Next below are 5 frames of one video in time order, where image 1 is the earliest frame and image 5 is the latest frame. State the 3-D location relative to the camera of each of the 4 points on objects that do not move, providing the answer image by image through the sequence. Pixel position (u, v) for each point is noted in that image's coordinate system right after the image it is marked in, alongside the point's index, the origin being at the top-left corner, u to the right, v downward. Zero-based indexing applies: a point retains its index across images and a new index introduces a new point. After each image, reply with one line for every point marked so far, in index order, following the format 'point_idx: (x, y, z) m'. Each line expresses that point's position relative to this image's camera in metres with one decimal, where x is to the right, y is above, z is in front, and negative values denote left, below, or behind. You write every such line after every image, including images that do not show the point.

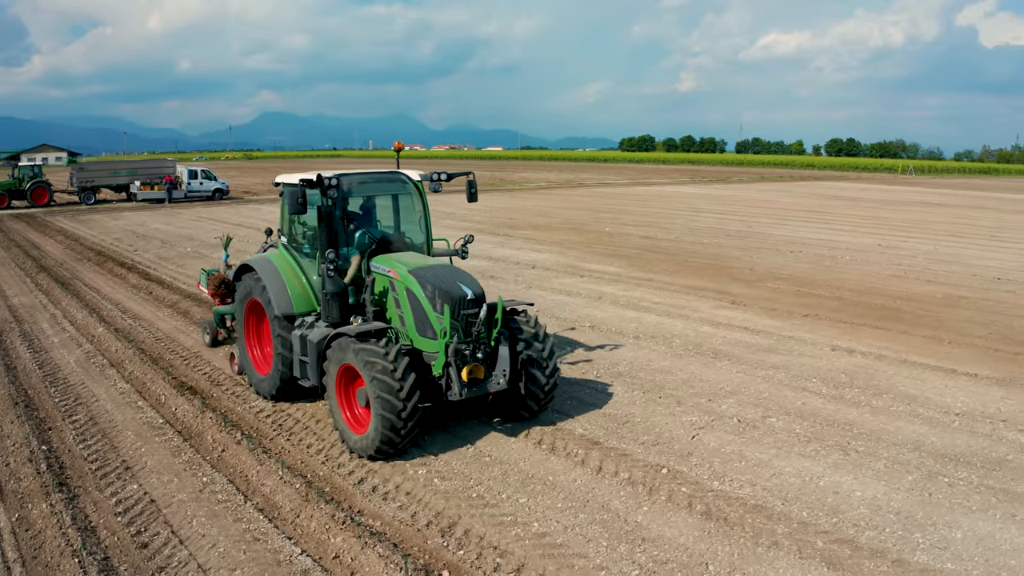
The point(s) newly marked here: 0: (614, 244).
0: (+1.4, +0.6, +13.3) m
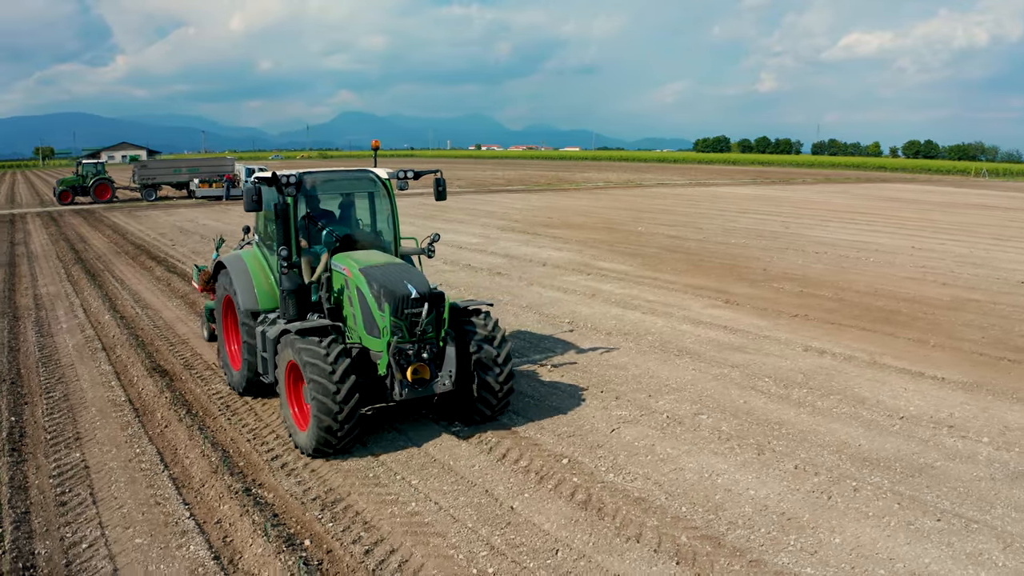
0: (+1.8, +0.6, +13.3) m
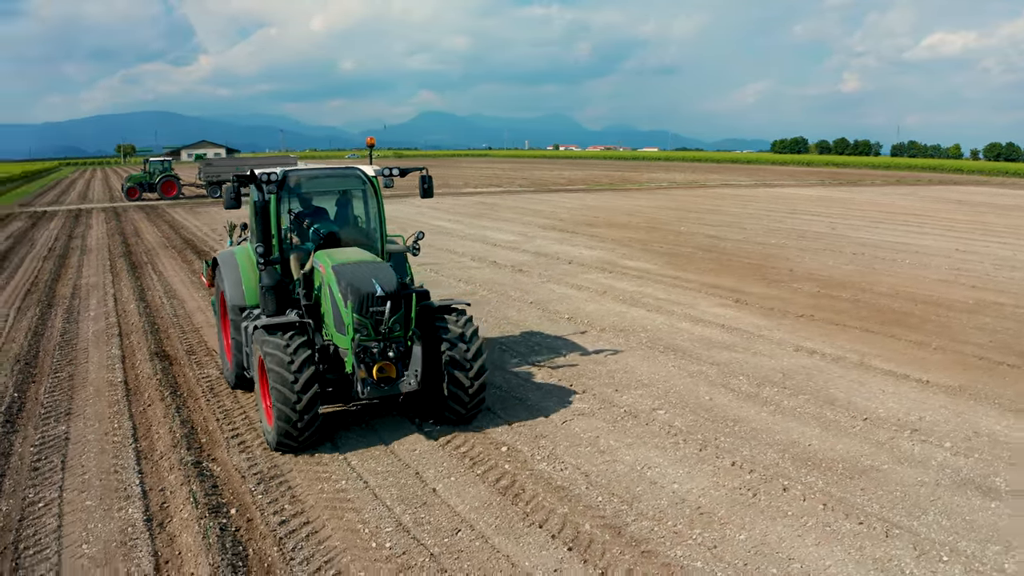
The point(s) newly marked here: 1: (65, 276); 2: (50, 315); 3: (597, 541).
0: (+2.3, +0.6, +13.2) m
1: (-4.8, +0.1, +10.1) m
2: (-4.2, -0.3, +8.6) m
3: (+0.4, -1.3, +5.0) m
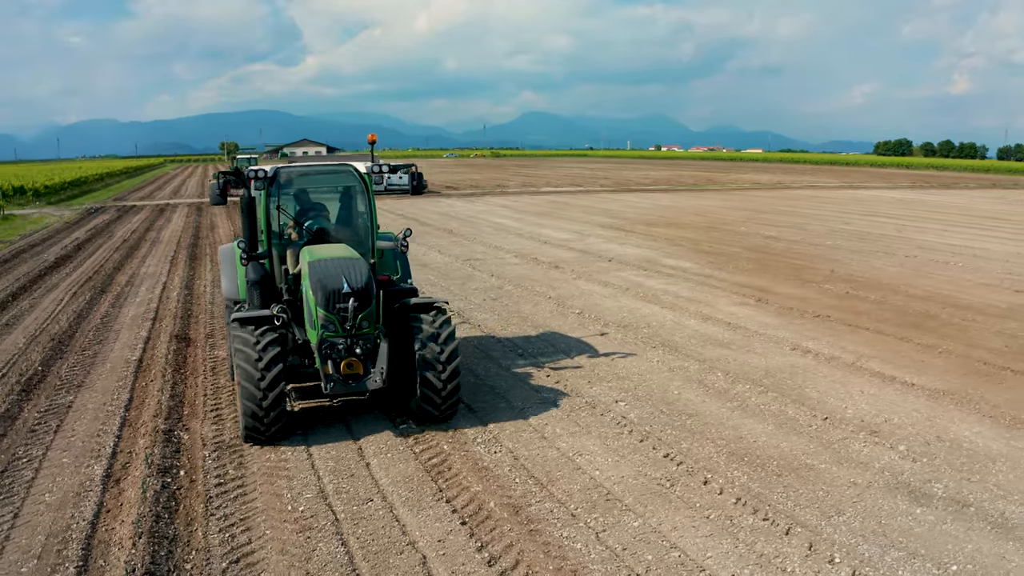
0: (+3.0, +0.6, +13.1) m
1: (-4.5, +0.3, +11.0) m
2: (-4.1, -0.1, +9.5) m
3: (-0.1, -1.2, +5.1) m
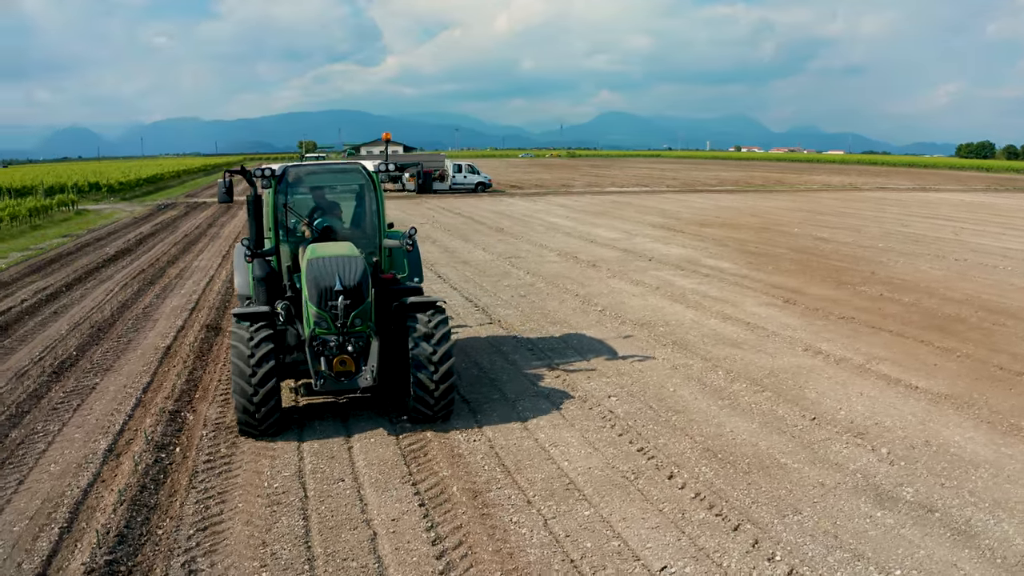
0: (+3.6, +0.6, +12.9) m
1: (-4.0, +0.4, +11.6) m
2: (-3.9, 0.0, +10.0) m
3: (-0.3, -1.2, +5.3) m
